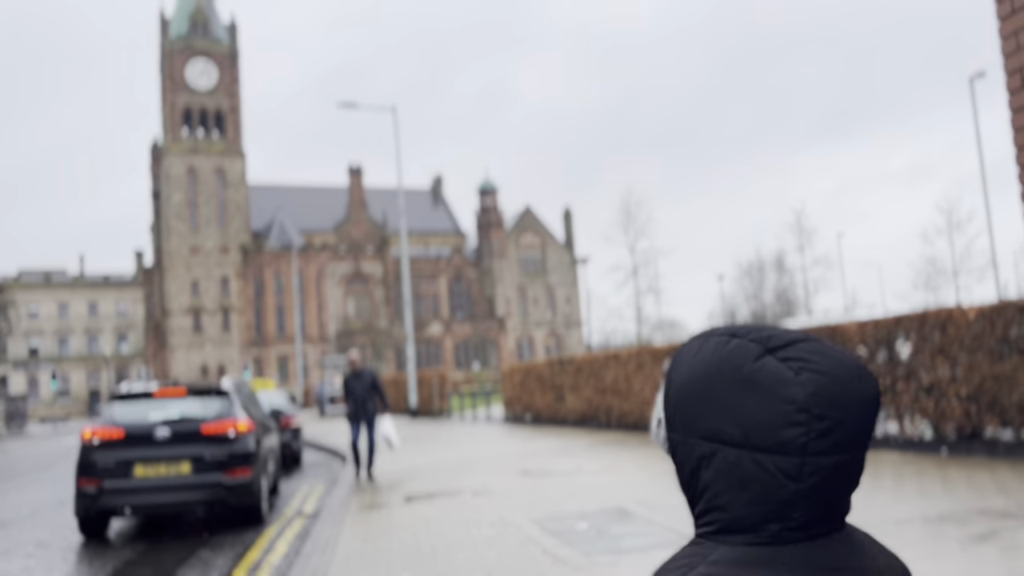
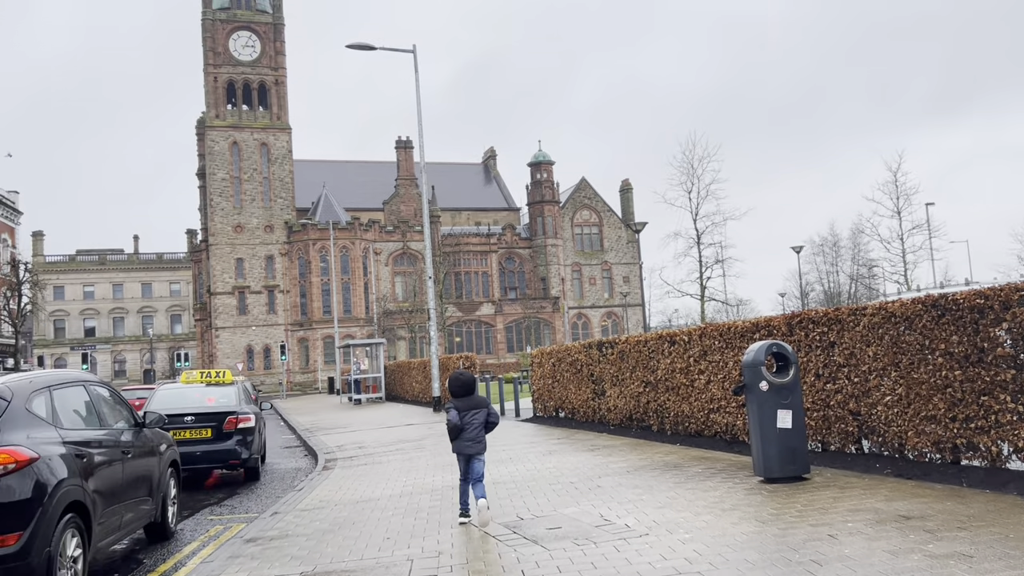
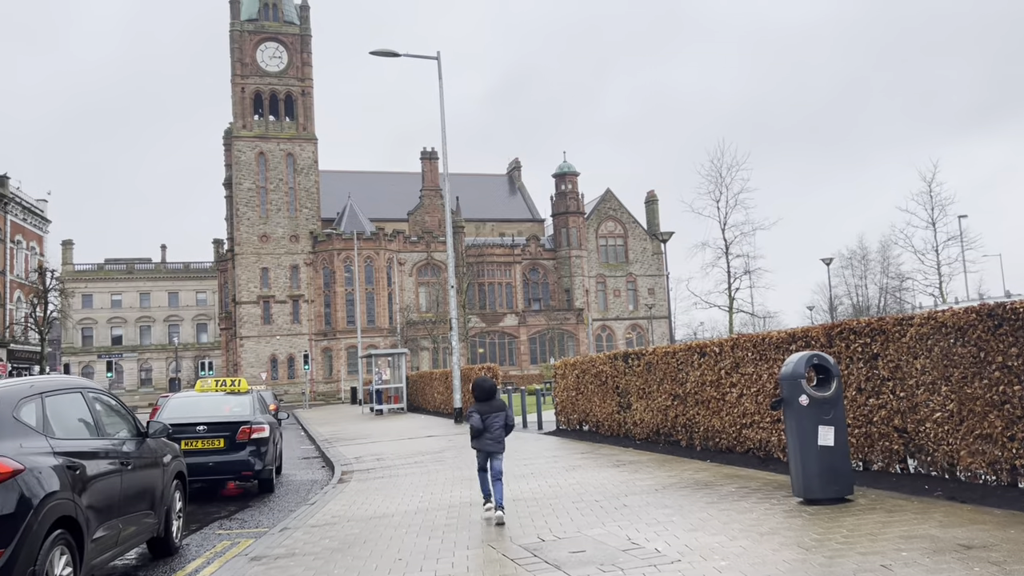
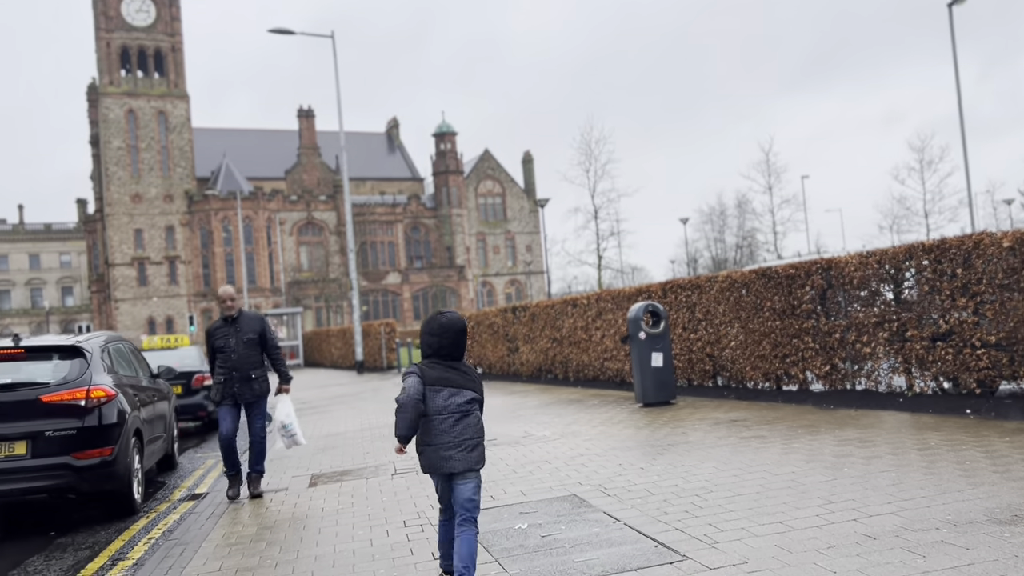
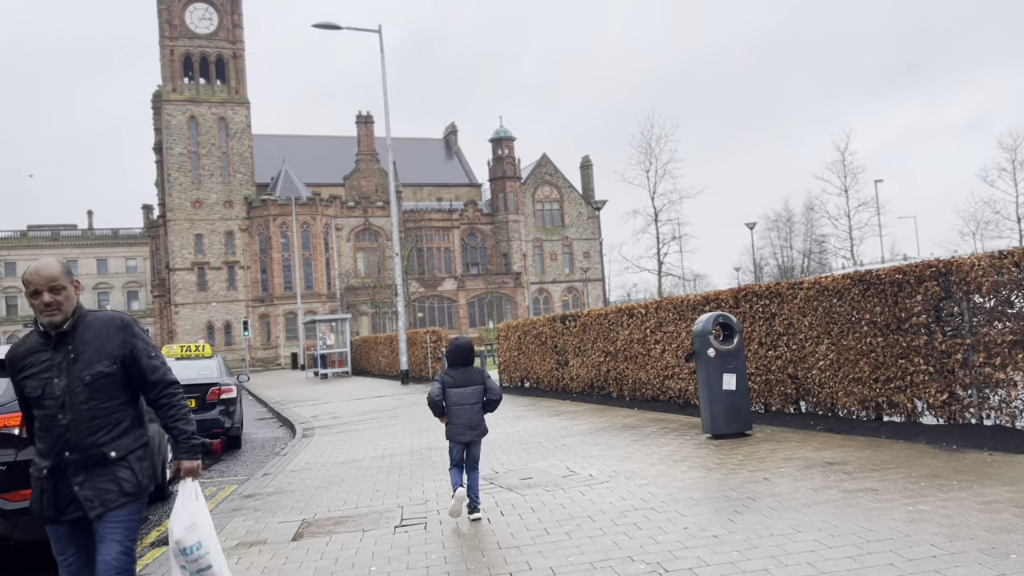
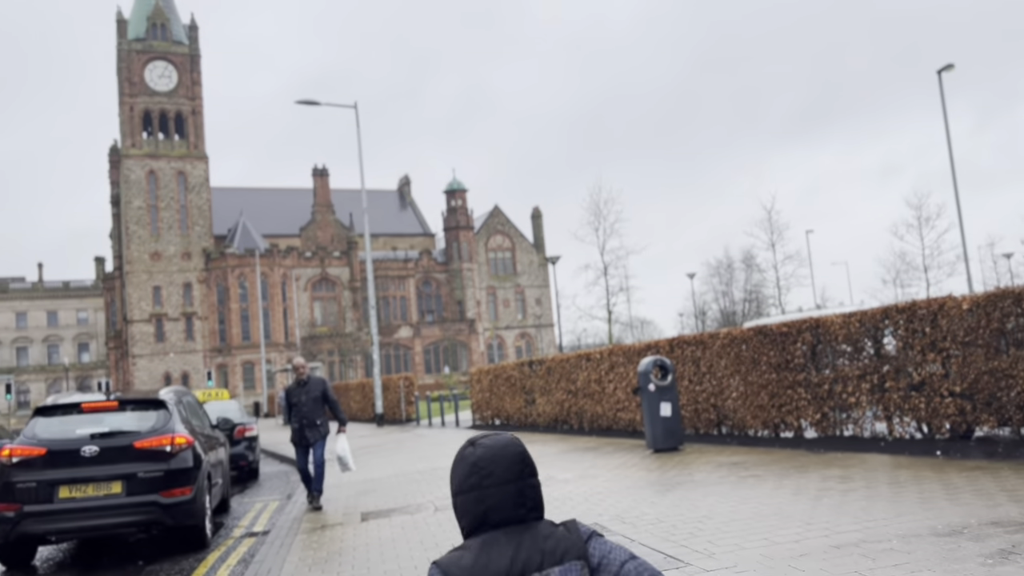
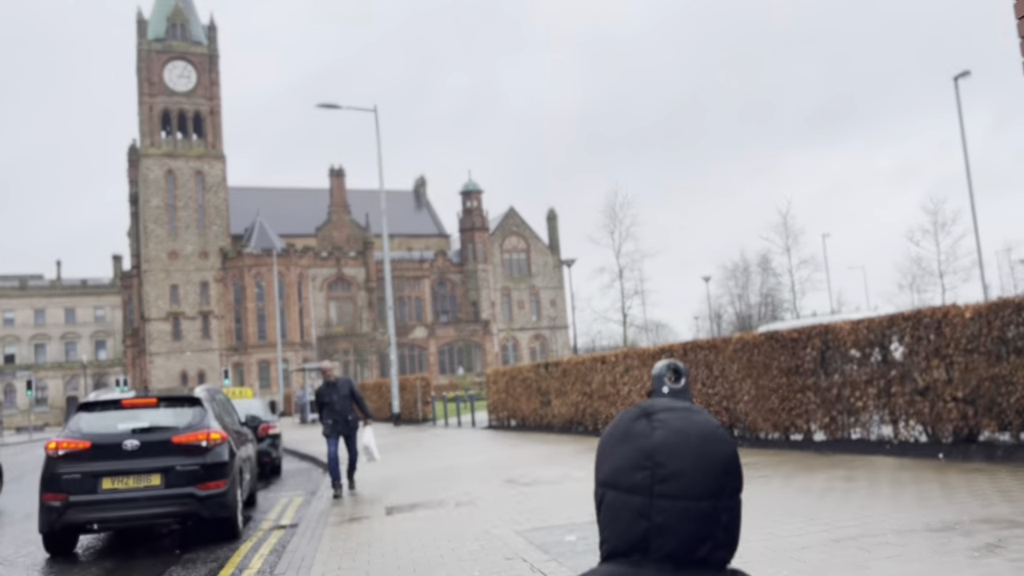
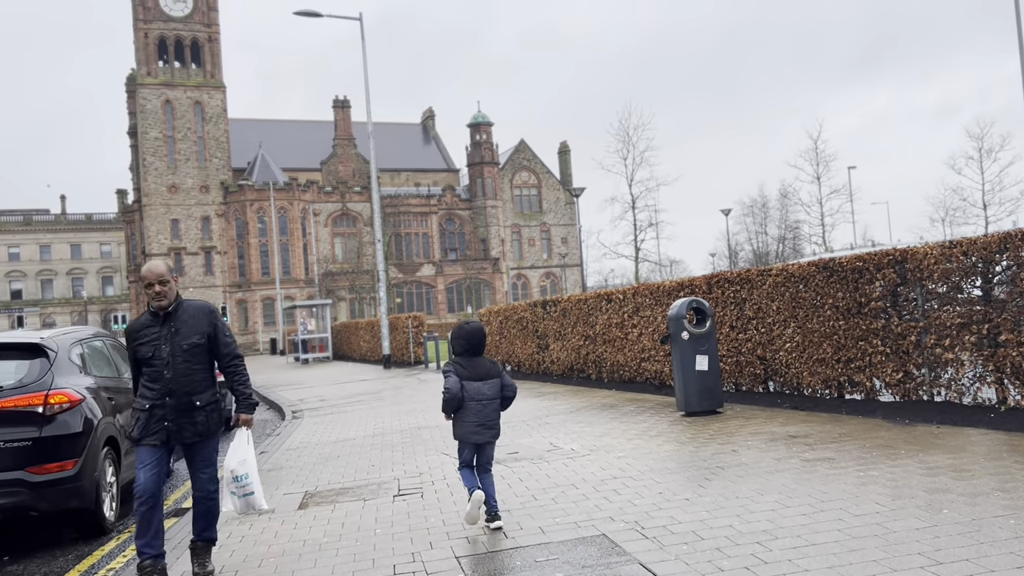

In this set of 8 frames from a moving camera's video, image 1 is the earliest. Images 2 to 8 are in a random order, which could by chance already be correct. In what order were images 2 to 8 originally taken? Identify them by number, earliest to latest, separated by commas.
7, 6, 4, 8, 5, 2, 3
